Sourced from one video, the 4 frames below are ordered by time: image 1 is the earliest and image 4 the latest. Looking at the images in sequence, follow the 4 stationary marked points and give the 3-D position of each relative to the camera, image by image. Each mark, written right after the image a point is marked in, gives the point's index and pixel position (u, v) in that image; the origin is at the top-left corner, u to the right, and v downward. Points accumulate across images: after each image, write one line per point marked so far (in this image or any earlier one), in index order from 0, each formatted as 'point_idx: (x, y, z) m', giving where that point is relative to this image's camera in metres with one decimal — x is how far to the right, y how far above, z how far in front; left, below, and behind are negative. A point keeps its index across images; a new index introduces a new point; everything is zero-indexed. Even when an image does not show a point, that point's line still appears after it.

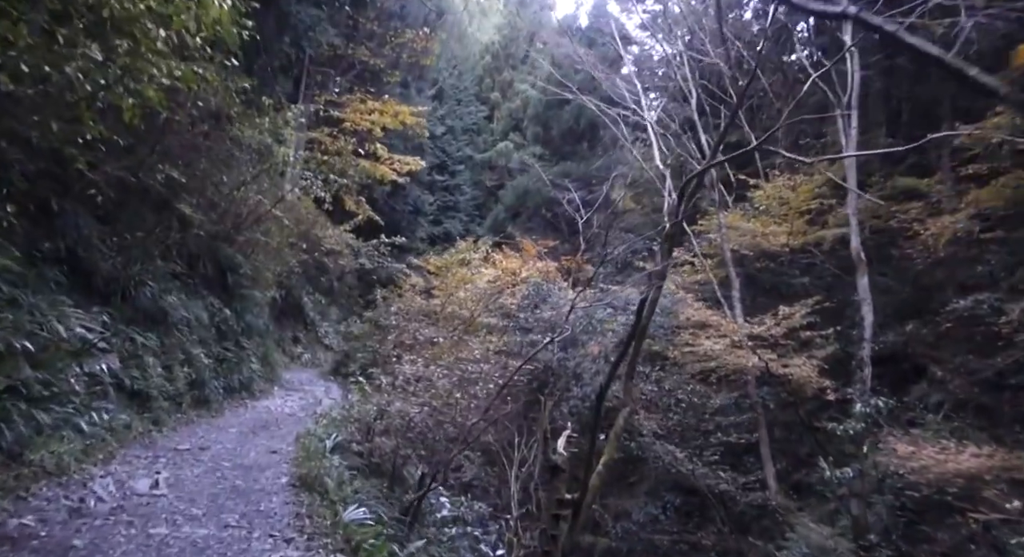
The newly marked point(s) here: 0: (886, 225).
0: (+5.0, +0.7, +8.7) m
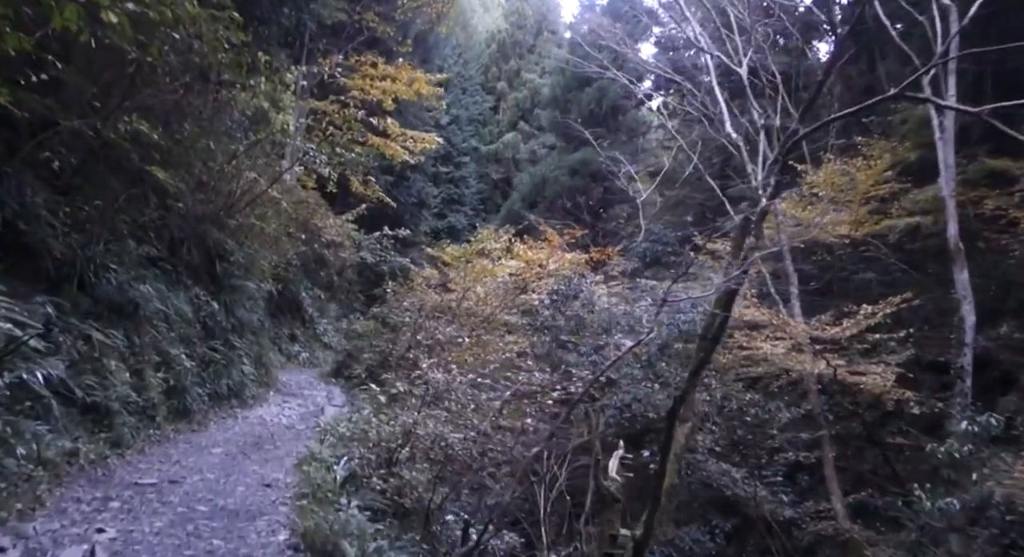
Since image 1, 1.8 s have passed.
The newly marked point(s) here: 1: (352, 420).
0: (+5.4, +0.8, +7.6) m
1: (-1.5, -1.3, +6.0) m
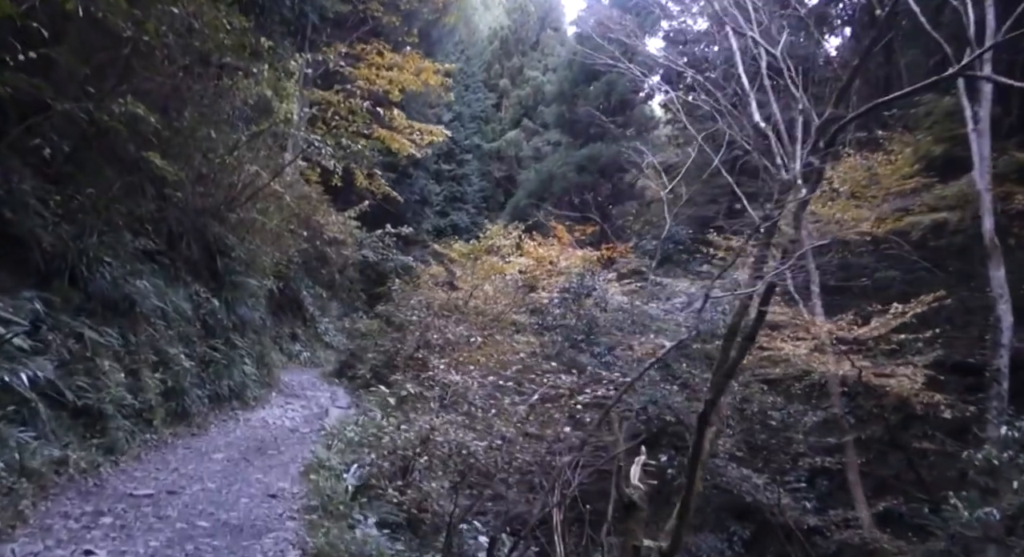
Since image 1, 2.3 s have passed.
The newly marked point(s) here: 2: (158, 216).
0: (+5.5, +0.8, +7.3) m
1: (-1.4, -1.3, +5.7) m
2: (-3.3, +0.6, +6.0) m
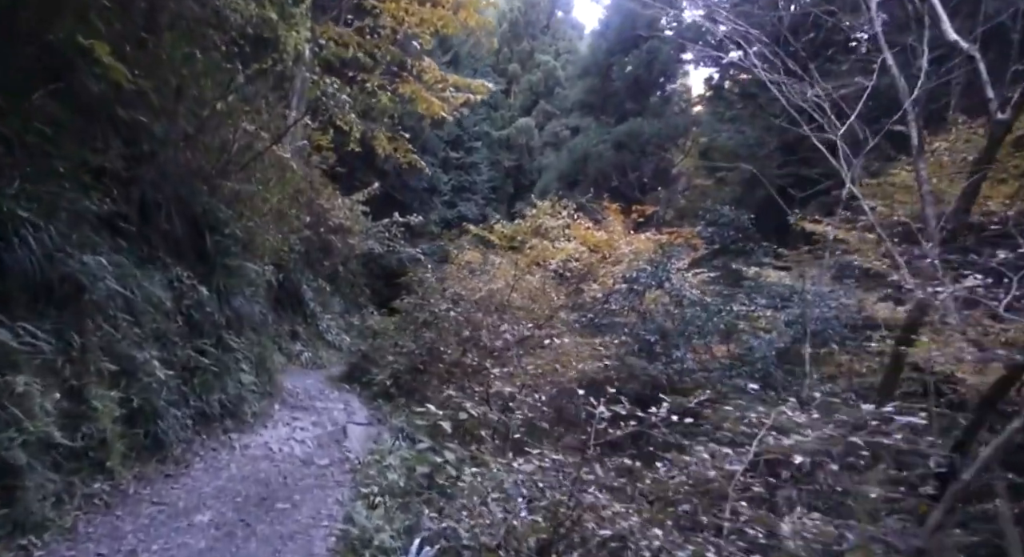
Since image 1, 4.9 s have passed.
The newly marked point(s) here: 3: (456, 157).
0: (+6.1, +0.9, +5.9) m
1: (-0.8, -1.1, +4.2) m
2: (-2.7, +0.7, +4.5) m
3: (-1.7, +3.9, +20.3) m
